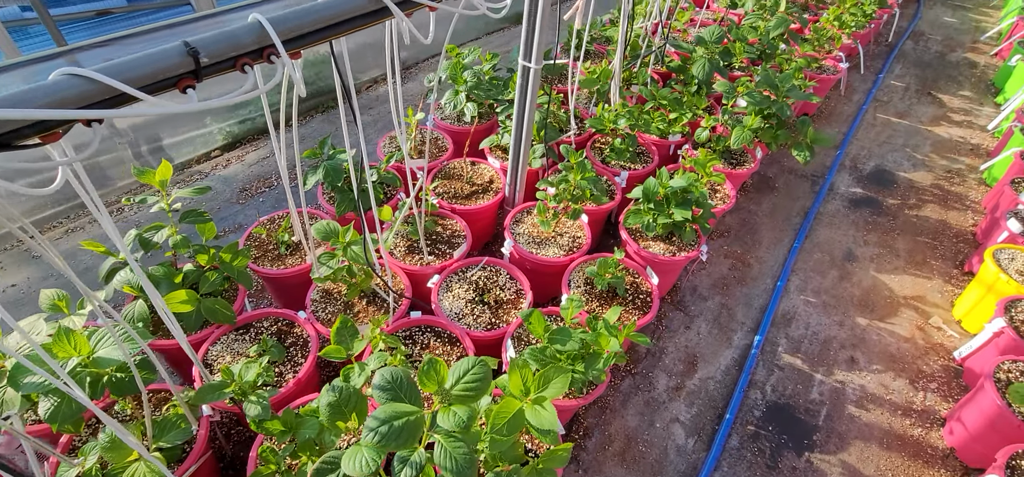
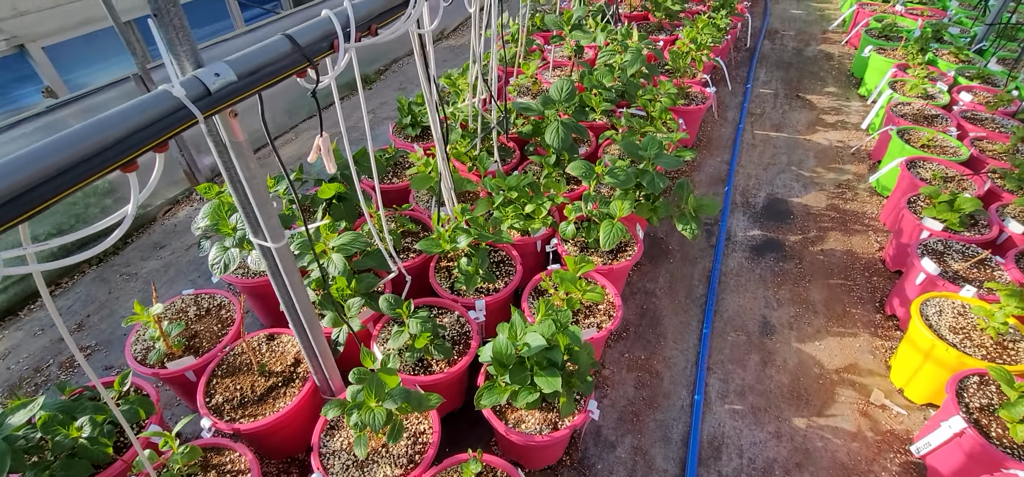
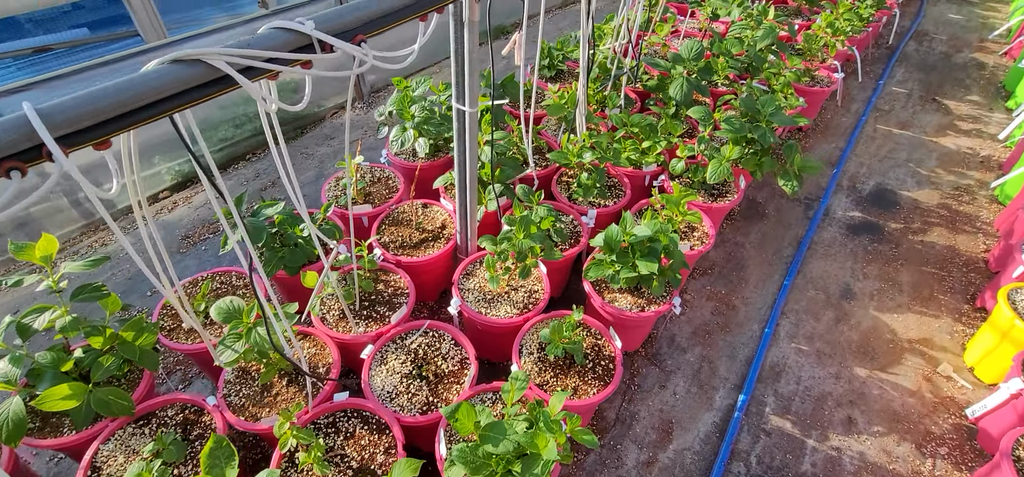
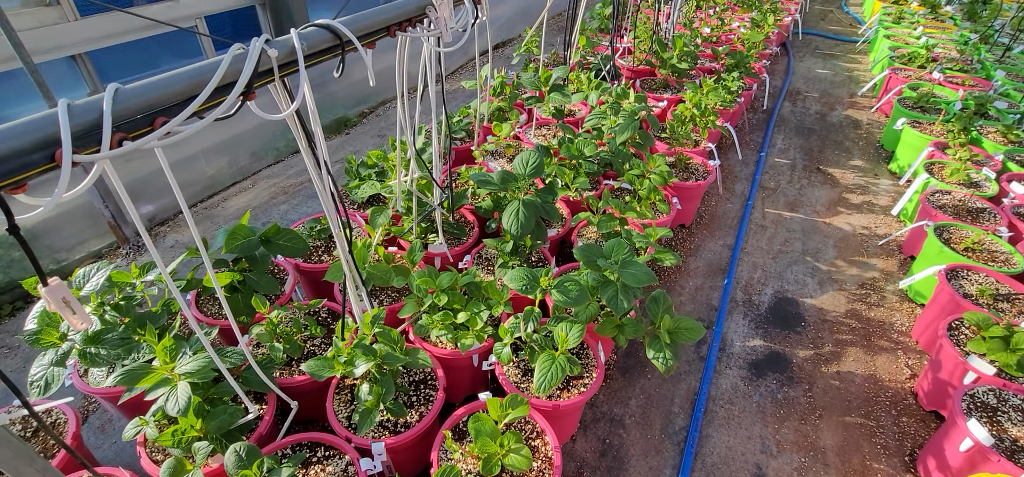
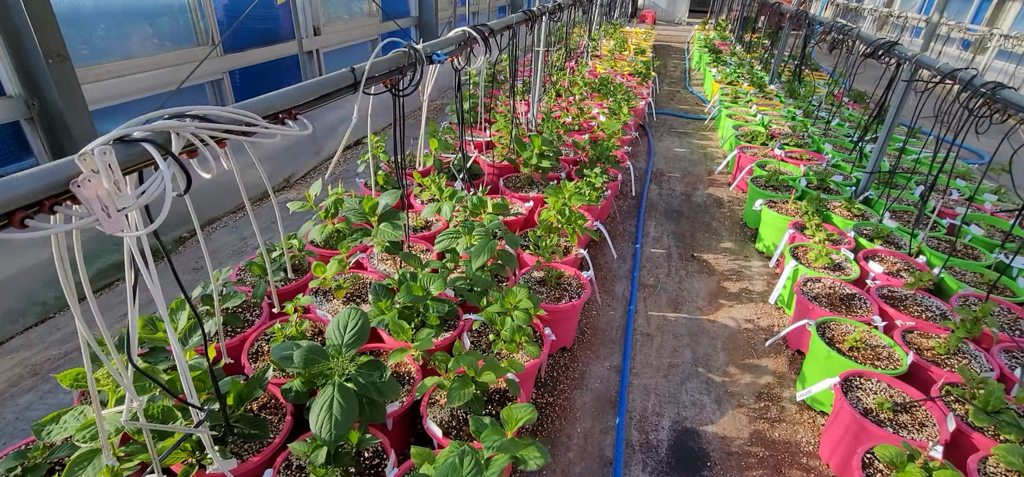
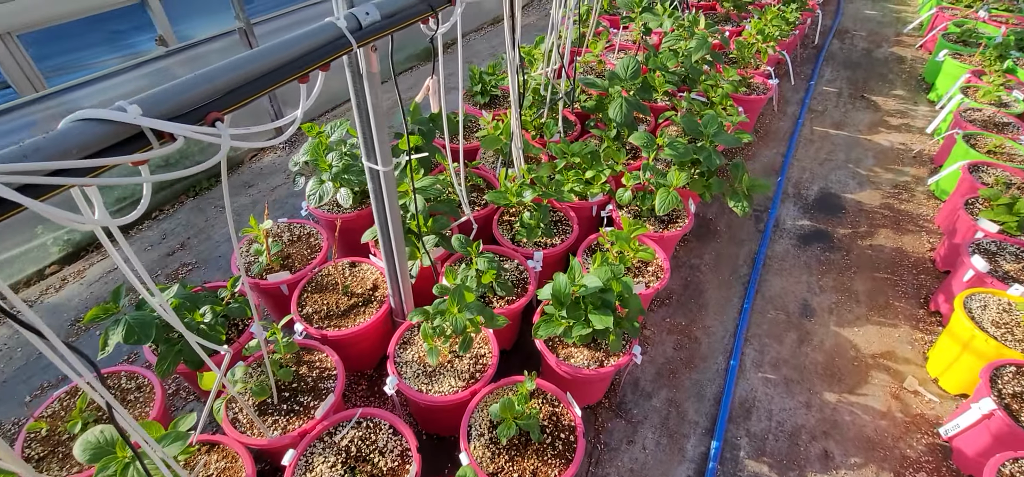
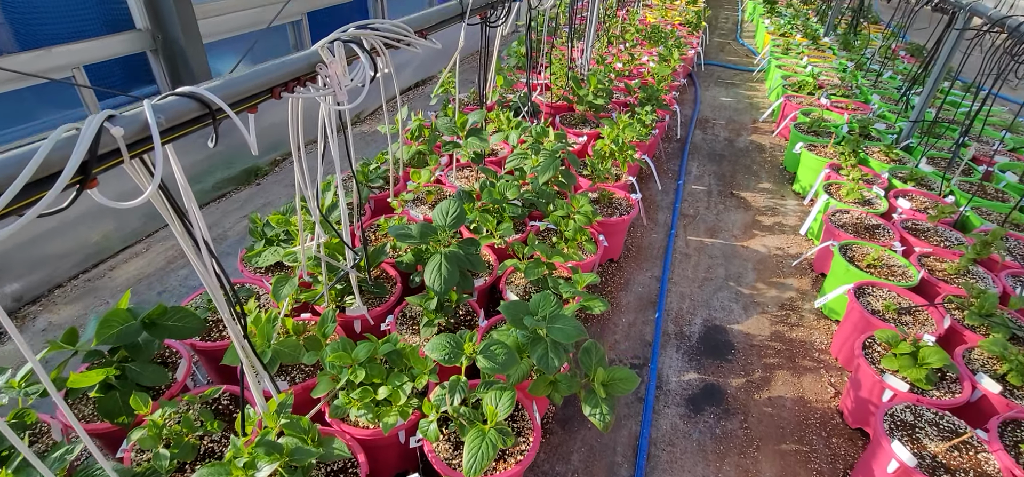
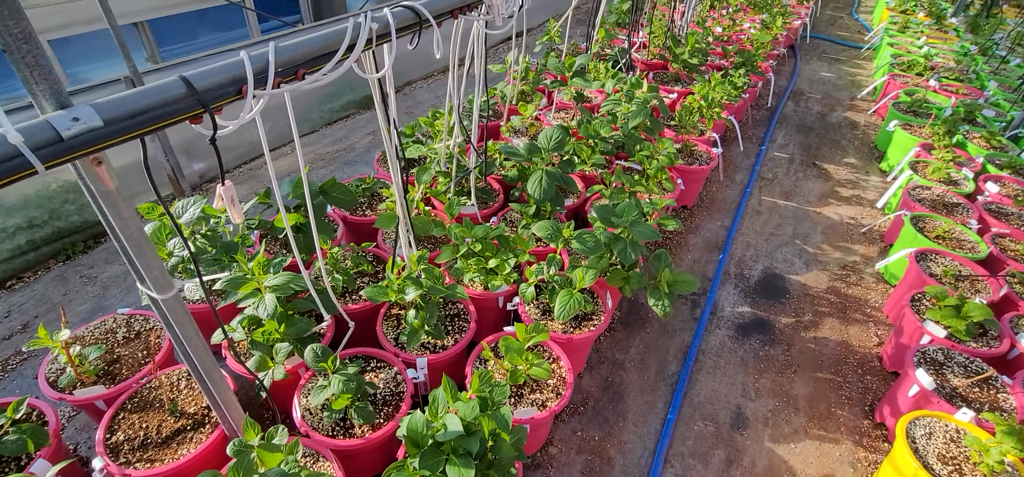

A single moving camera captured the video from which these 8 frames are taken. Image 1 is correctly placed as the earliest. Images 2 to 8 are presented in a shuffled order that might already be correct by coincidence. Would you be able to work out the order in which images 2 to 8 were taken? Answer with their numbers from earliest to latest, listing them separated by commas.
3, 6, 2, 8, 4, 7, 5
